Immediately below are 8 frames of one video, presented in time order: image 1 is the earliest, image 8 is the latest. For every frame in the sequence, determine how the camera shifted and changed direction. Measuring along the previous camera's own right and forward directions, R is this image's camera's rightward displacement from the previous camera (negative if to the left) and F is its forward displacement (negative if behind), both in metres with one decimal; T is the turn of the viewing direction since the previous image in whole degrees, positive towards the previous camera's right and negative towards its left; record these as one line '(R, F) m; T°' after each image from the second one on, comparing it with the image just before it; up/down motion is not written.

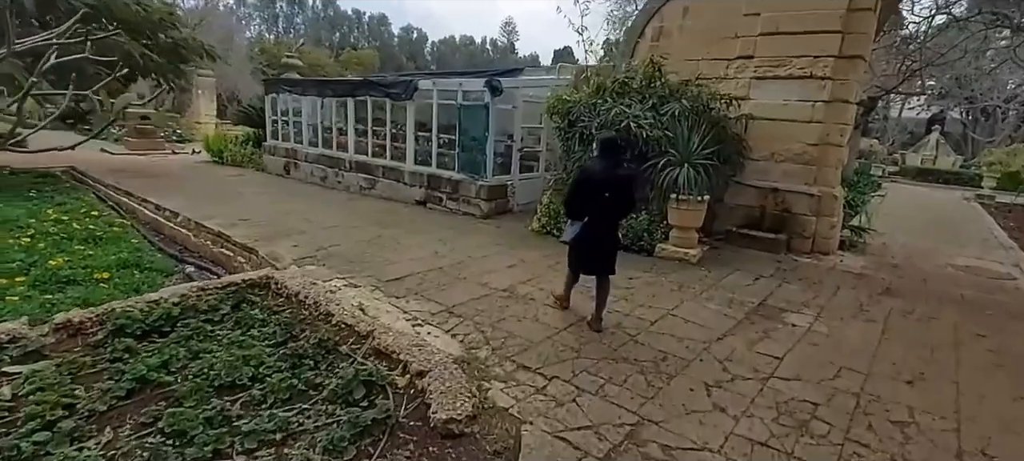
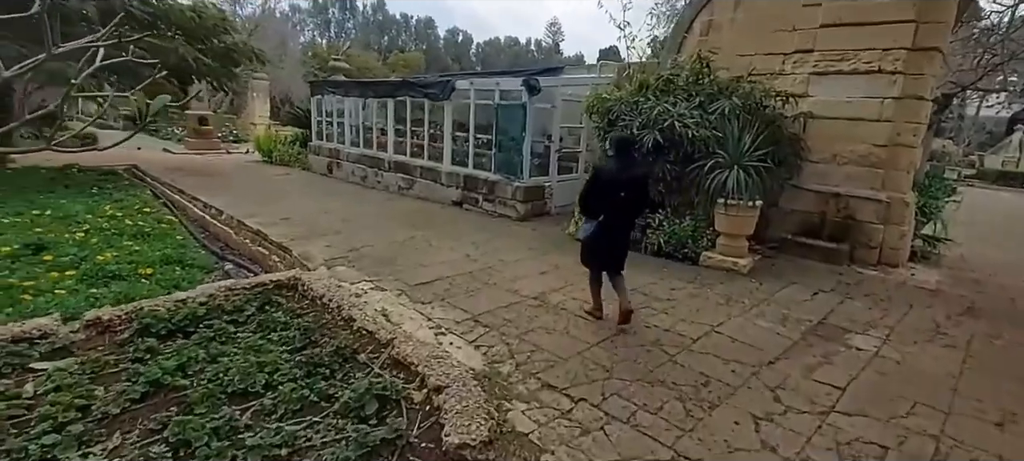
(+0.1, +0.2) m; -5°
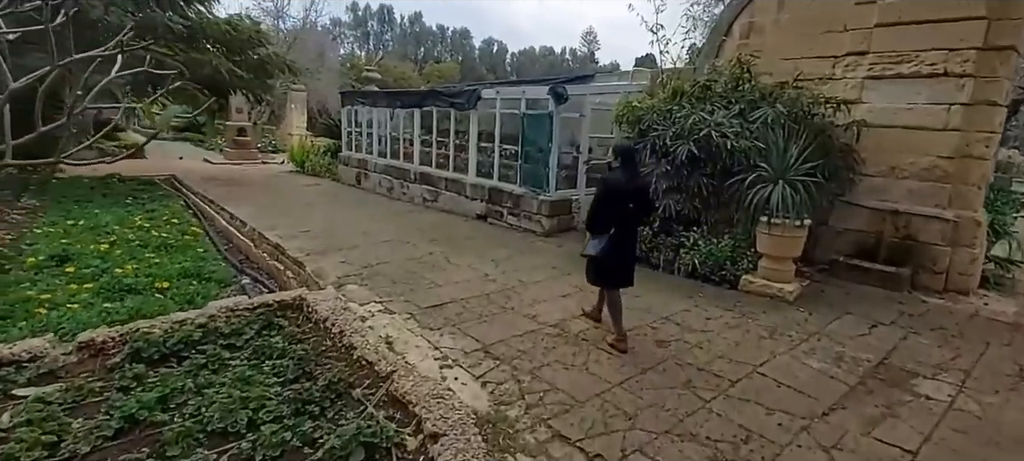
(+0.1, +0.3) m; -4°
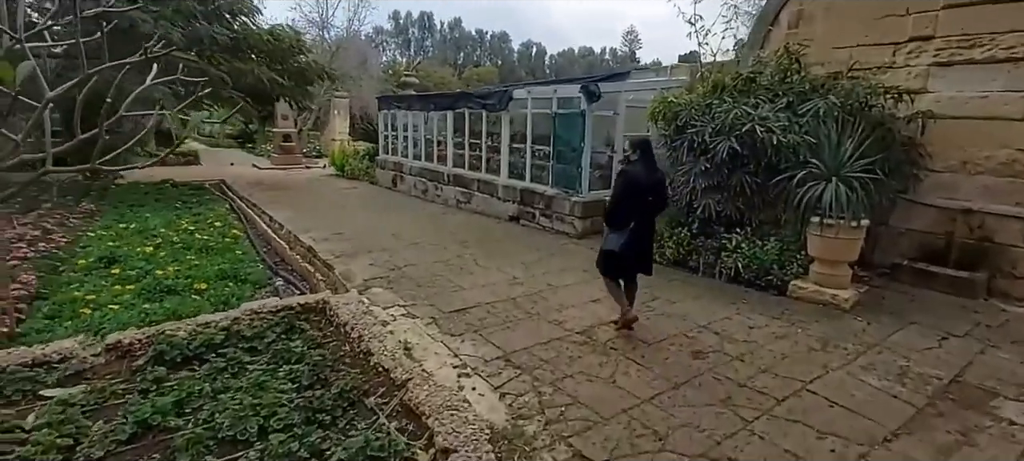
(+0.1, +0.2) m; -5°
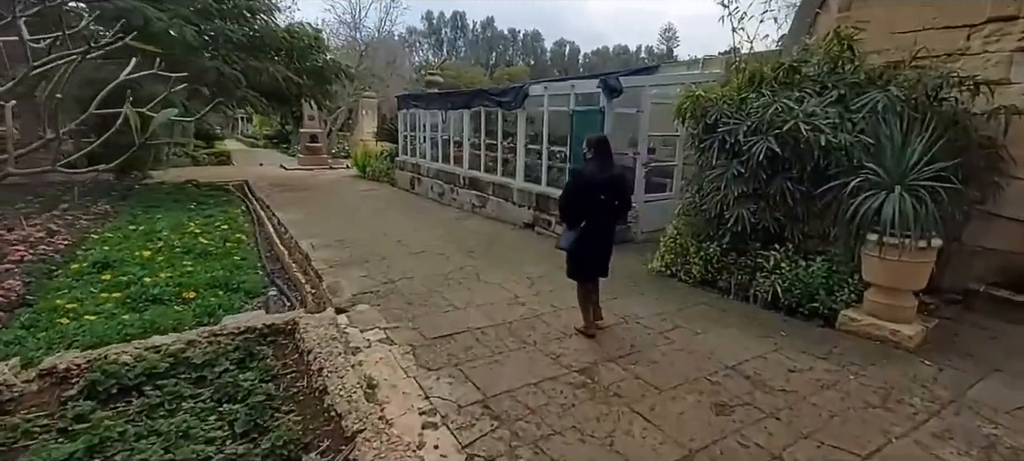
(+0.3, +0.5) m; -4°
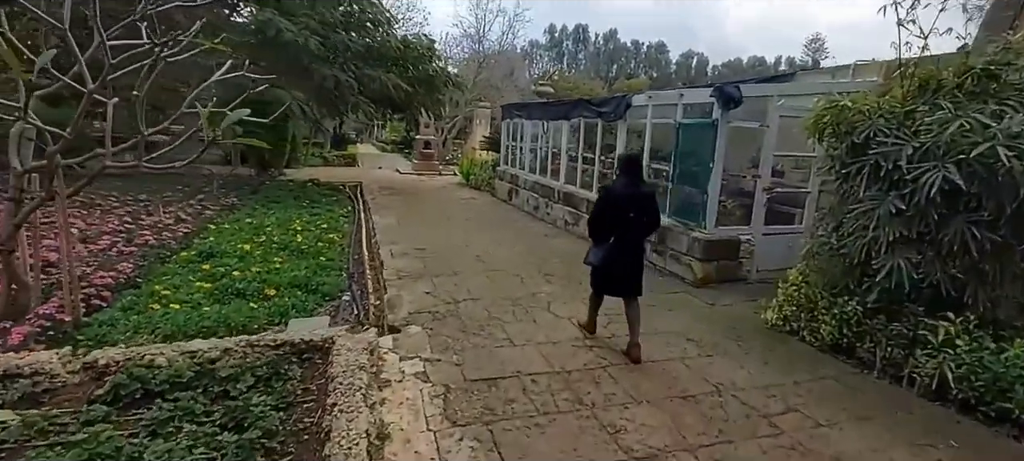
(+0.2, +0.6) m; -13°
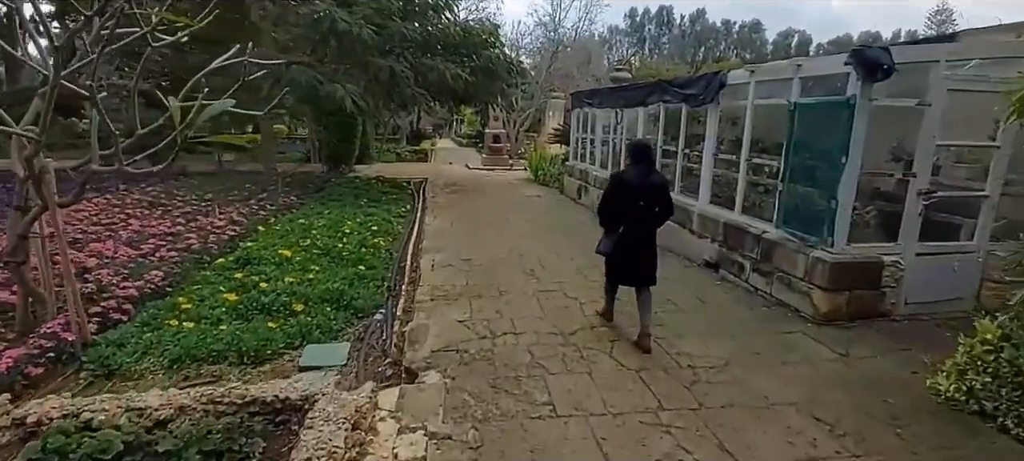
(+0.2, +0.9) m; -9°
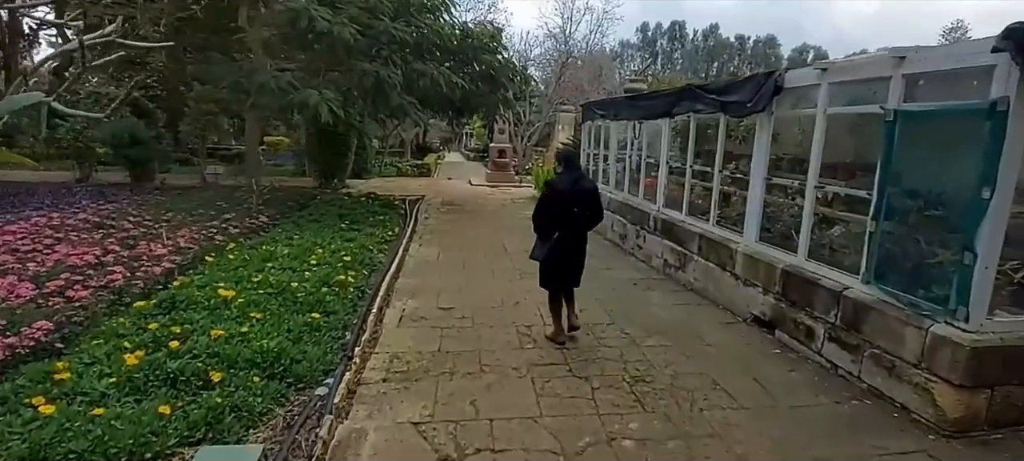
(+0.1, +1.1) m; -1°
